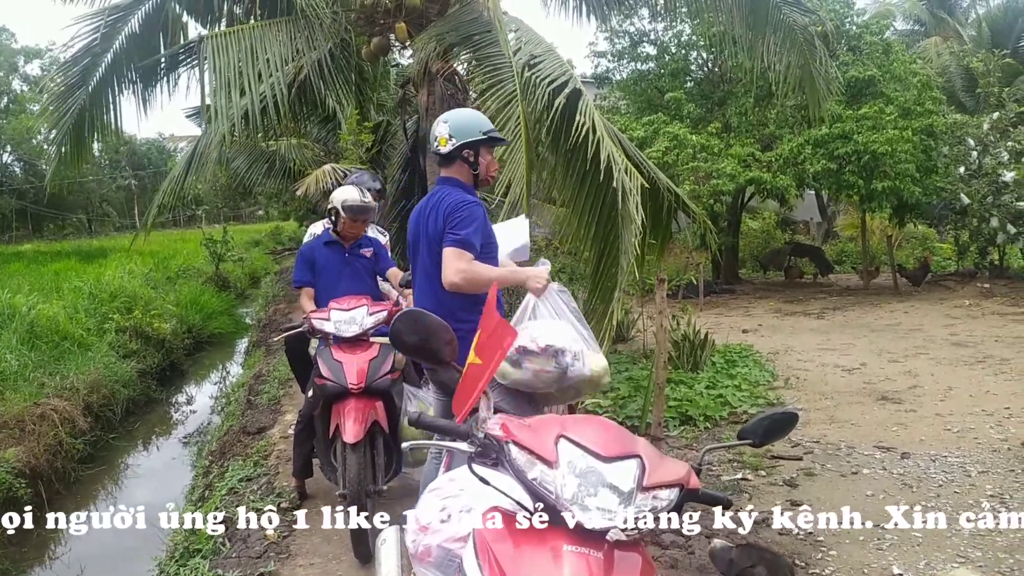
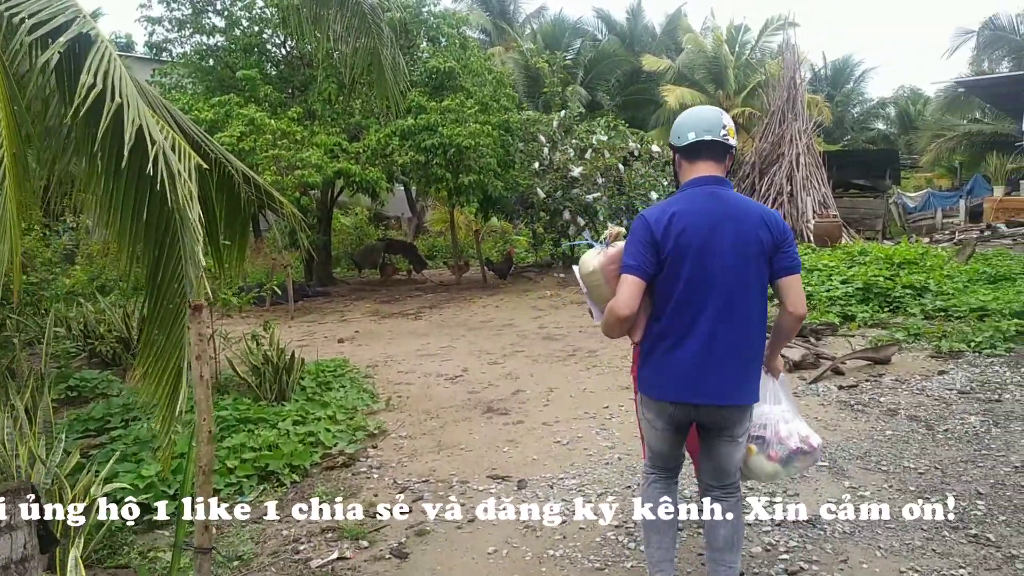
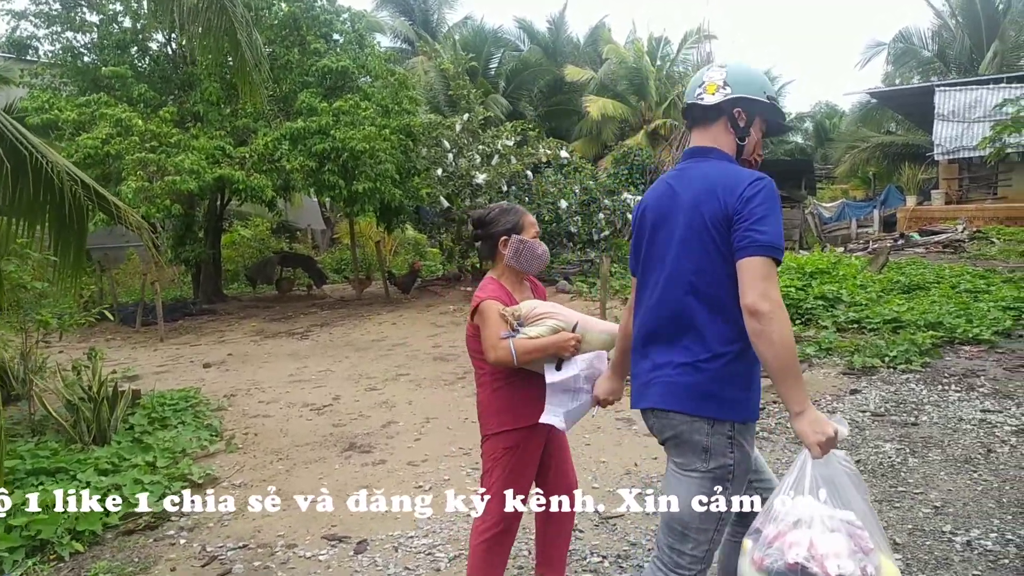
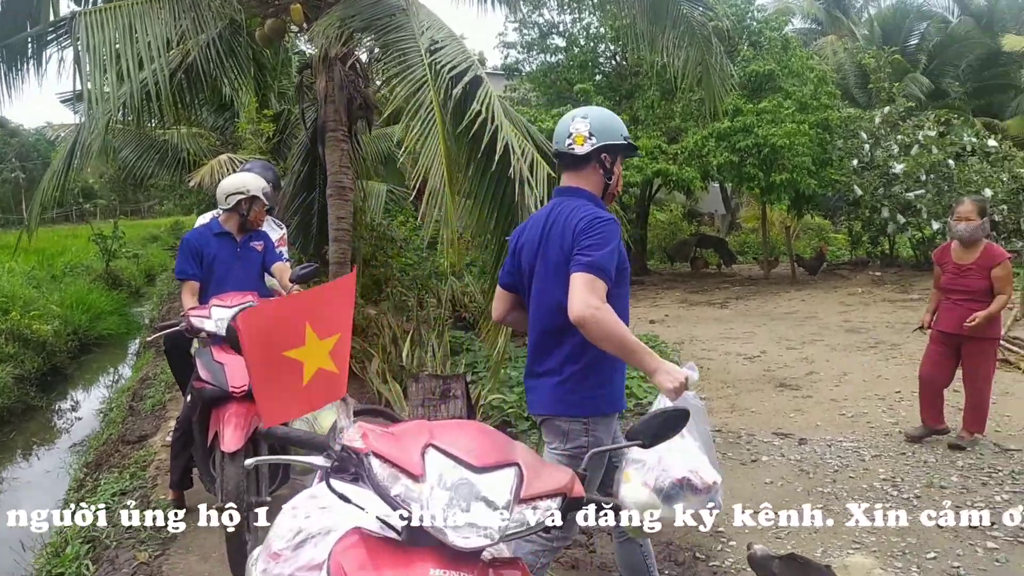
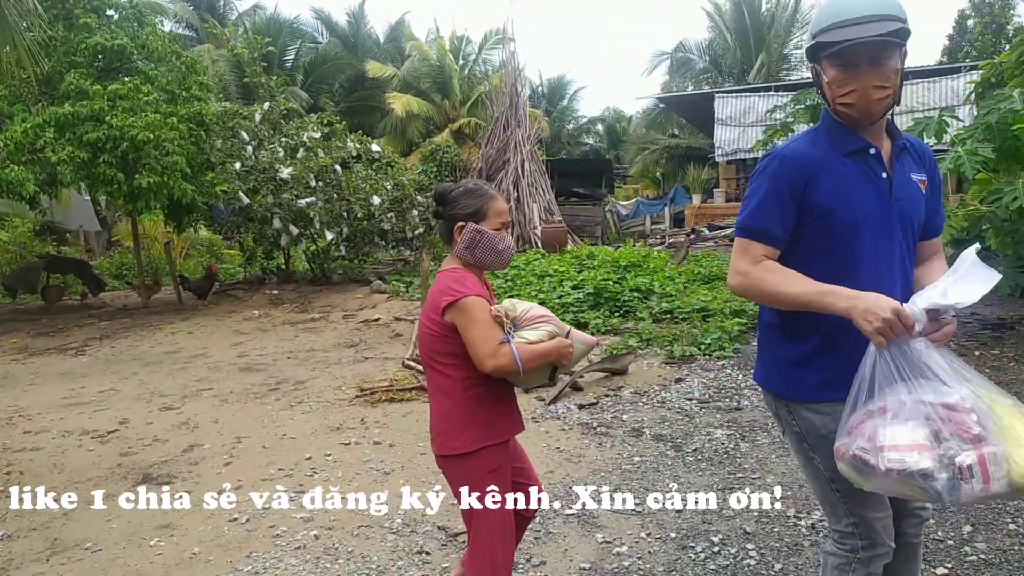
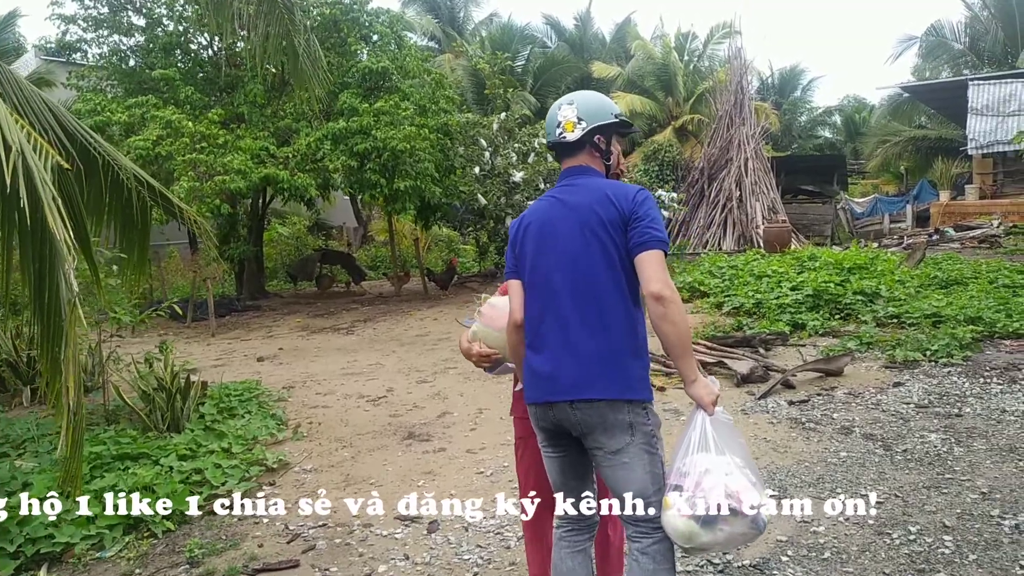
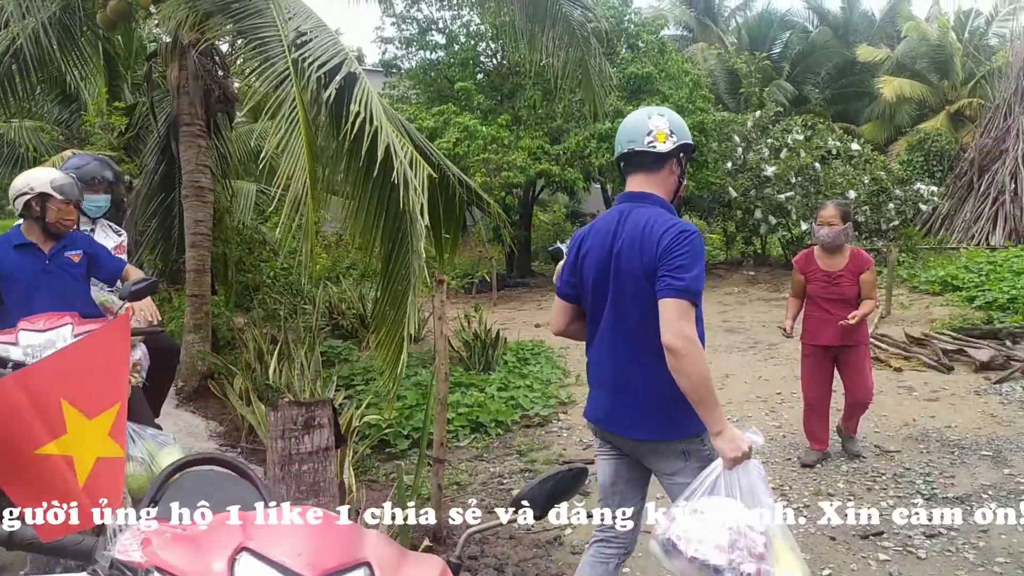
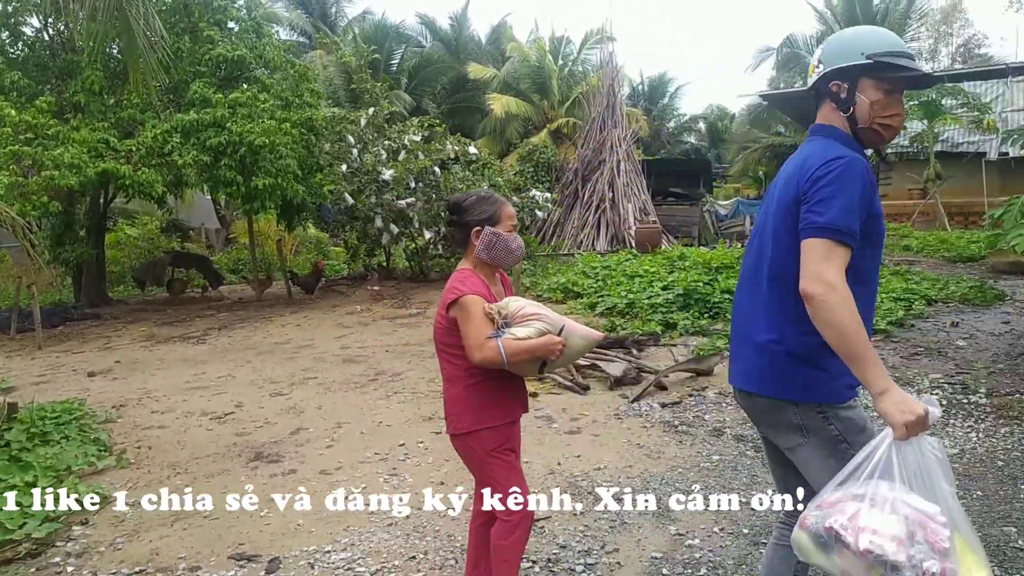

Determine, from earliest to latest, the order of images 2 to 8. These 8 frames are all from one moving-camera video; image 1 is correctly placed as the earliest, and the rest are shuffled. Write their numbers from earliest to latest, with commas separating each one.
4, 7, 2, 6, 3, 8, 5
